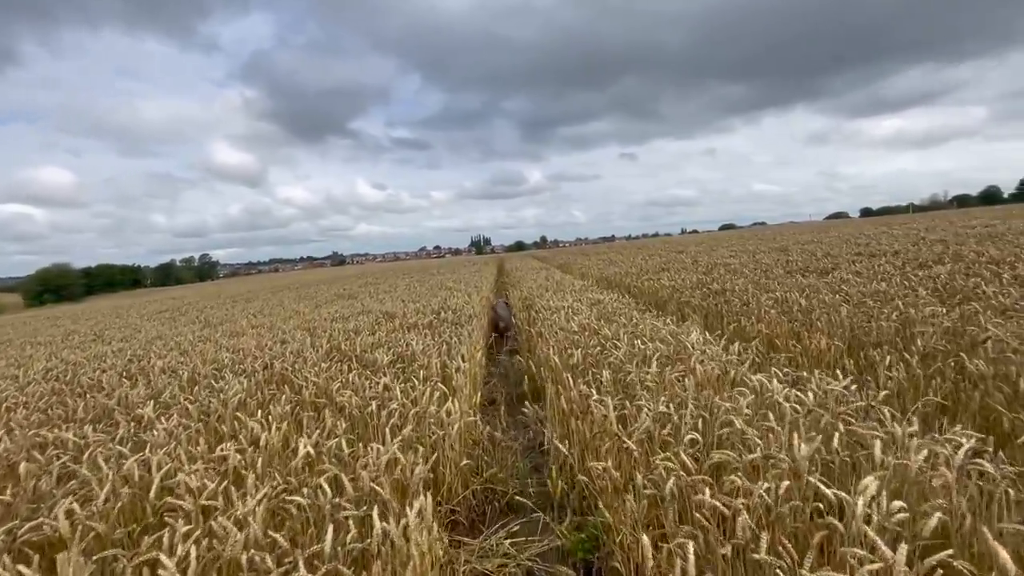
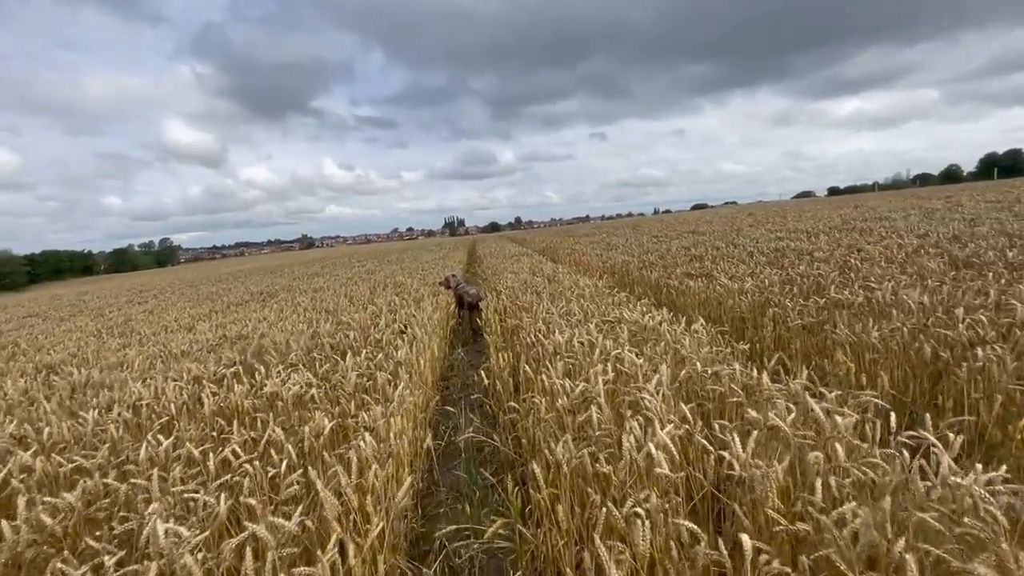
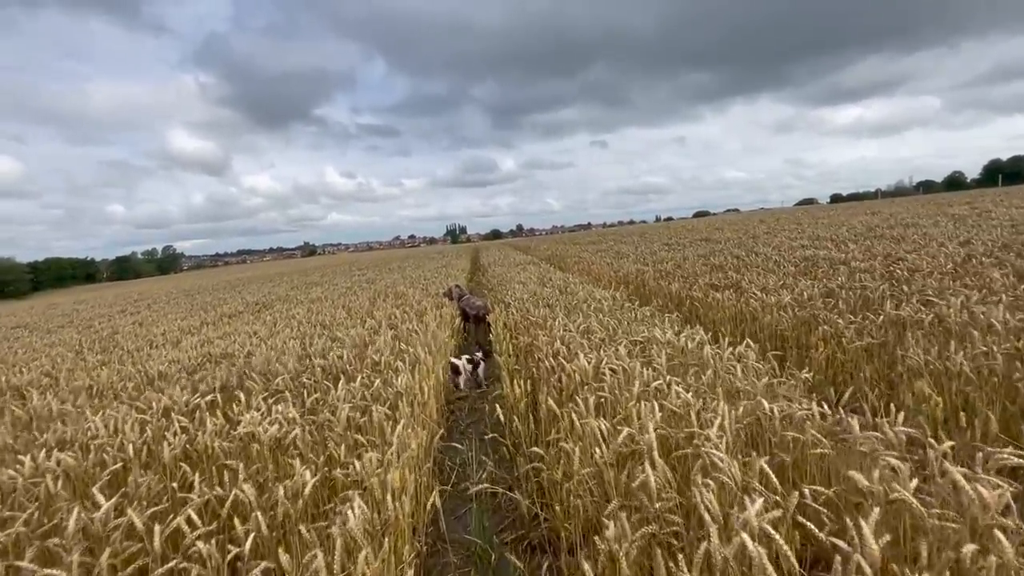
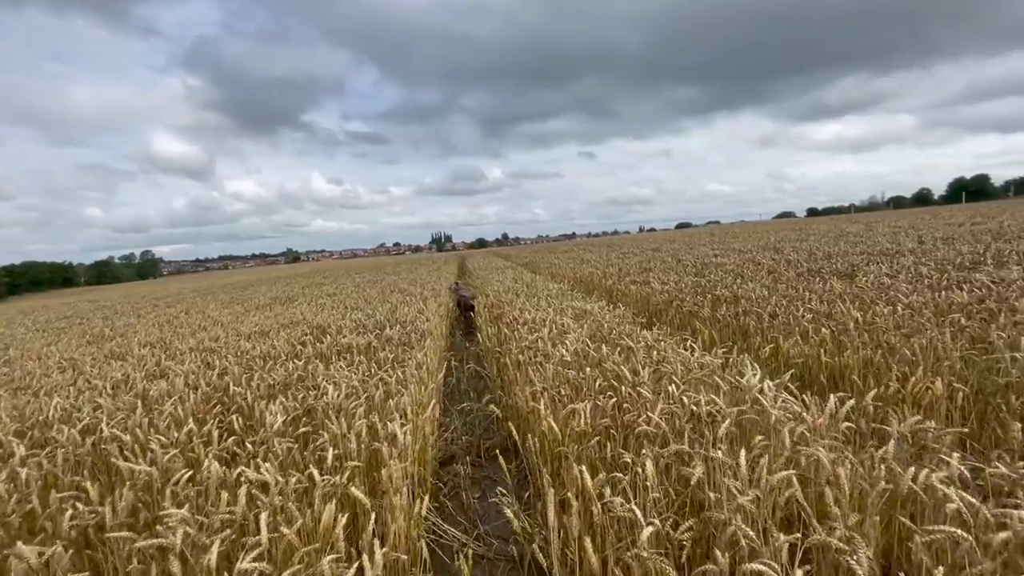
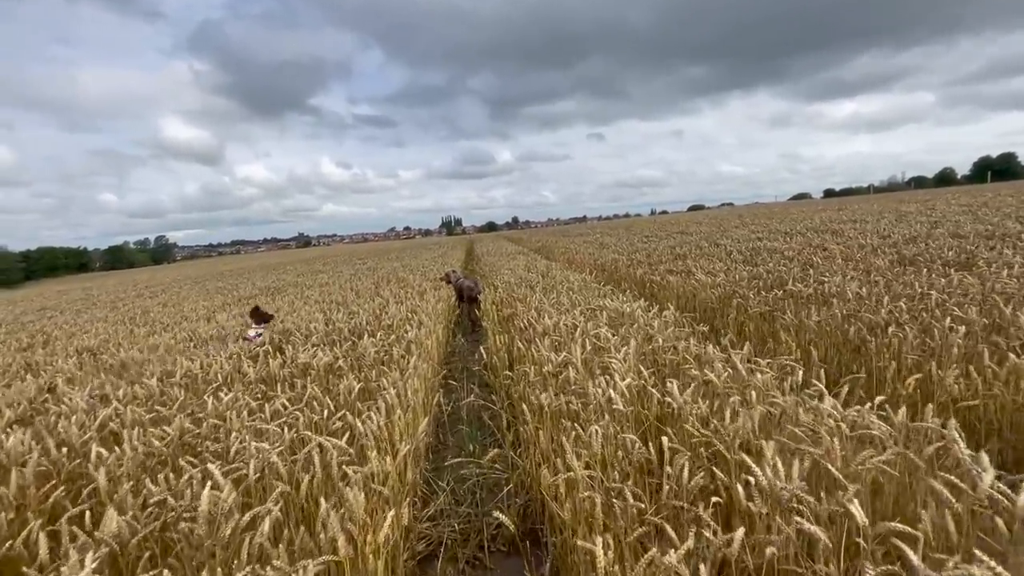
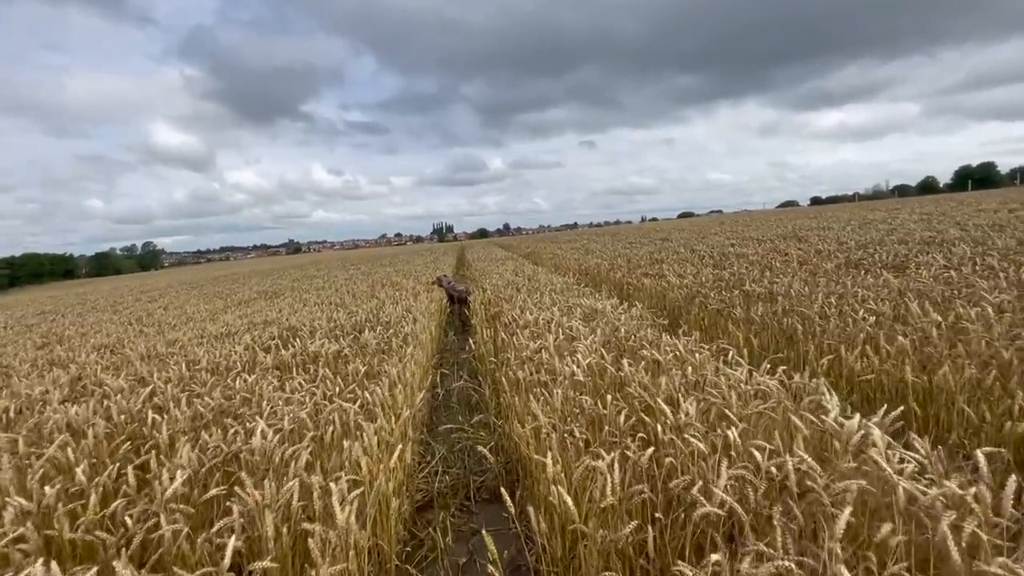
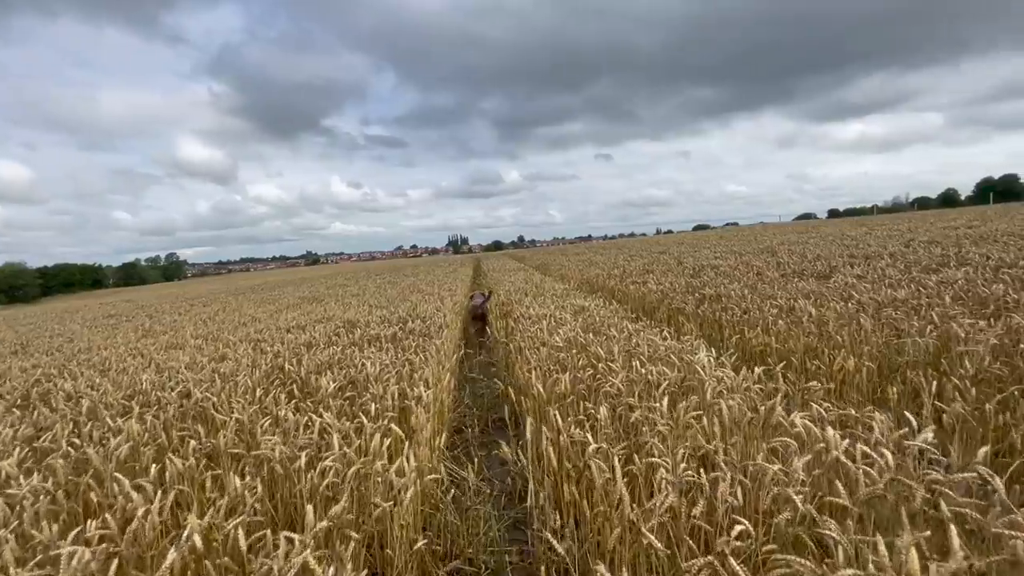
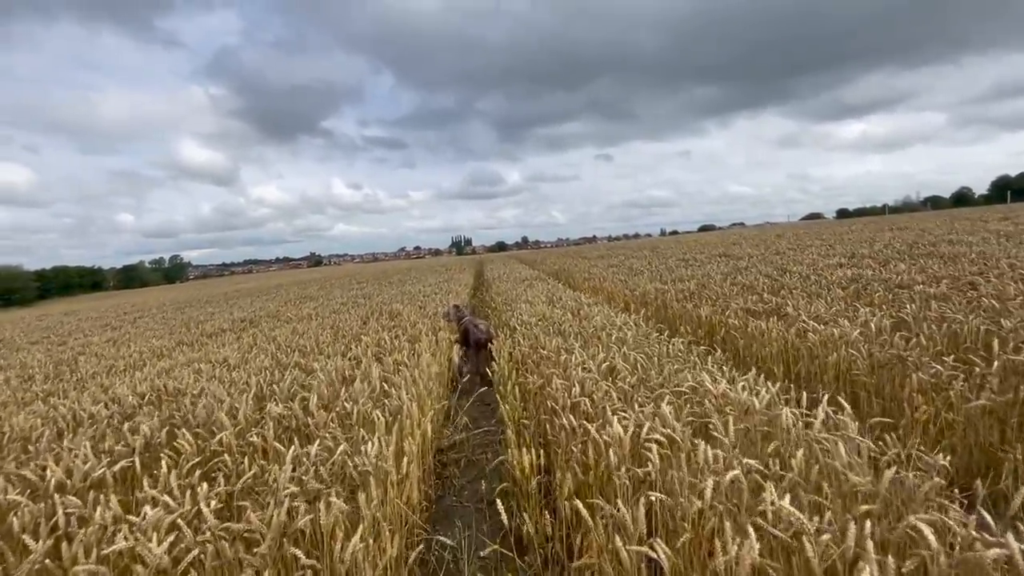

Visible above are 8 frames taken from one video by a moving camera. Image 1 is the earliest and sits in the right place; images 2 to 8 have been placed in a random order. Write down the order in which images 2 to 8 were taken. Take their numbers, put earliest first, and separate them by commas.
7, 4, 6, 5, 2, 3, 8
